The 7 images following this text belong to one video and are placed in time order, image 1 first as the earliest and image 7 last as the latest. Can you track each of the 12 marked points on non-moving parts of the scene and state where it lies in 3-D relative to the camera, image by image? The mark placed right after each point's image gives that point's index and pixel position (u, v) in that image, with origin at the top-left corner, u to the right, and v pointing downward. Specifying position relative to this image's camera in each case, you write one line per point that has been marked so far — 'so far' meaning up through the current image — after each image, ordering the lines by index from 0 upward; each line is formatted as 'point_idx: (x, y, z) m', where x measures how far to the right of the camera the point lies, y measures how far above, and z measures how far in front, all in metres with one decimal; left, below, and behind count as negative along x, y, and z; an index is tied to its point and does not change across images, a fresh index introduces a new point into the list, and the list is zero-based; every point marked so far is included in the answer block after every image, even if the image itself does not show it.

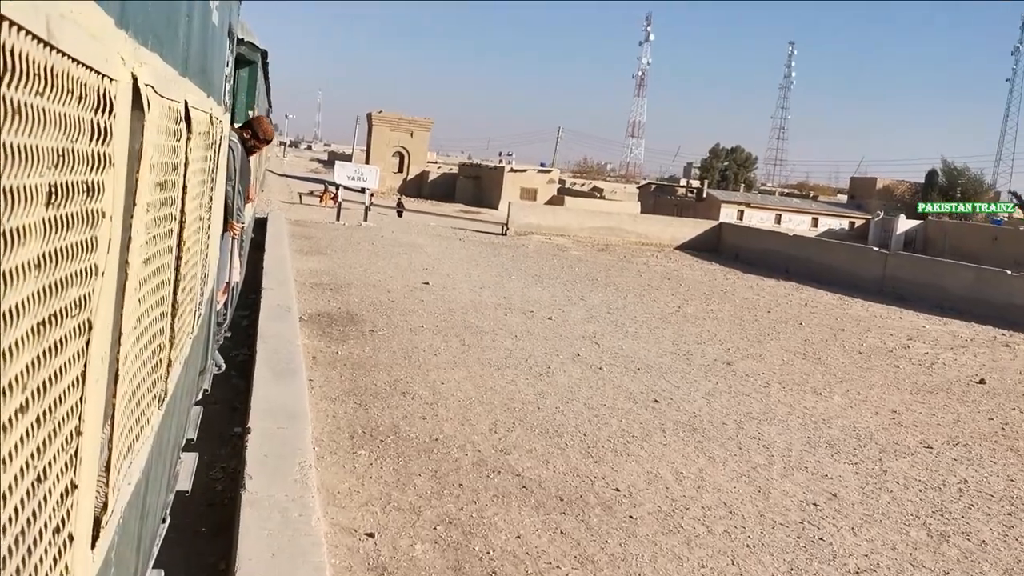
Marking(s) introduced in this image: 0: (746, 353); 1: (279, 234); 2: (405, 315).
0: (+2.9, -0.8, +10.2) m
1: (-4.2, +1.0, +15.0) m
2: (-1.2, -0.3, +9.2) m
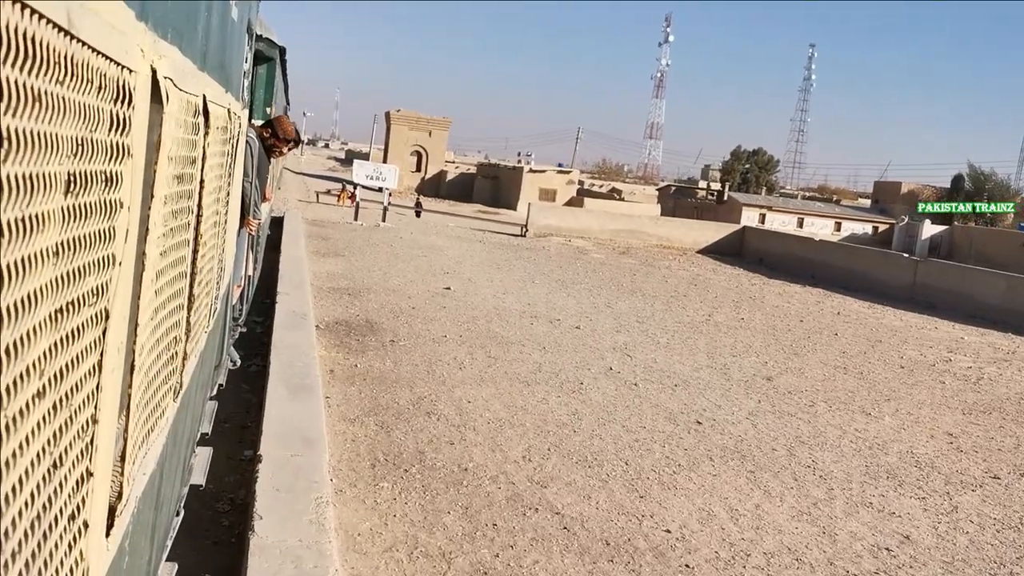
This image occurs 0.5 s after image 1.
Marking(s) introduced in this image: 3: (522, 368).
0: (+3.2, -0.9, +9.7) m
1: (-3.8, +1.0, +14.6) m
2: (-0.9, -0.4, +8.7) m
3: (+0.1, -0.7, +7.3) m
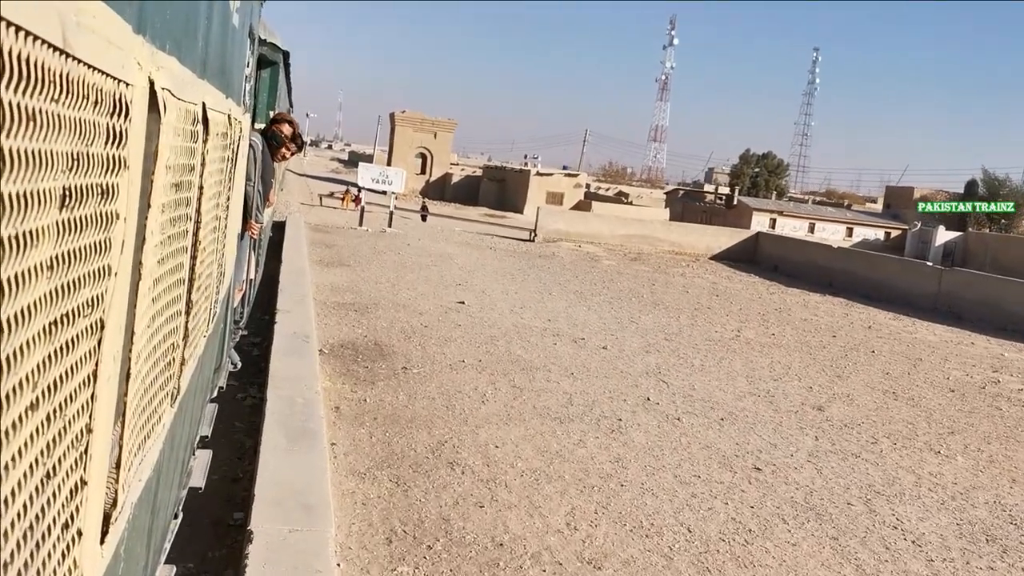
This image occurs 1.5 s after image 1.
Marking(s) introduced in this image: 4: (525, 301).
0: (+3.4, -1.1, +8.9) m
1: (-3.5, +0.8, +13.8) m
2: (-0.7, -0.6, +7.9) m
3: (+0.3, -0.9, +6.5) m
4: (+0.2, -0.2, +11.5) m
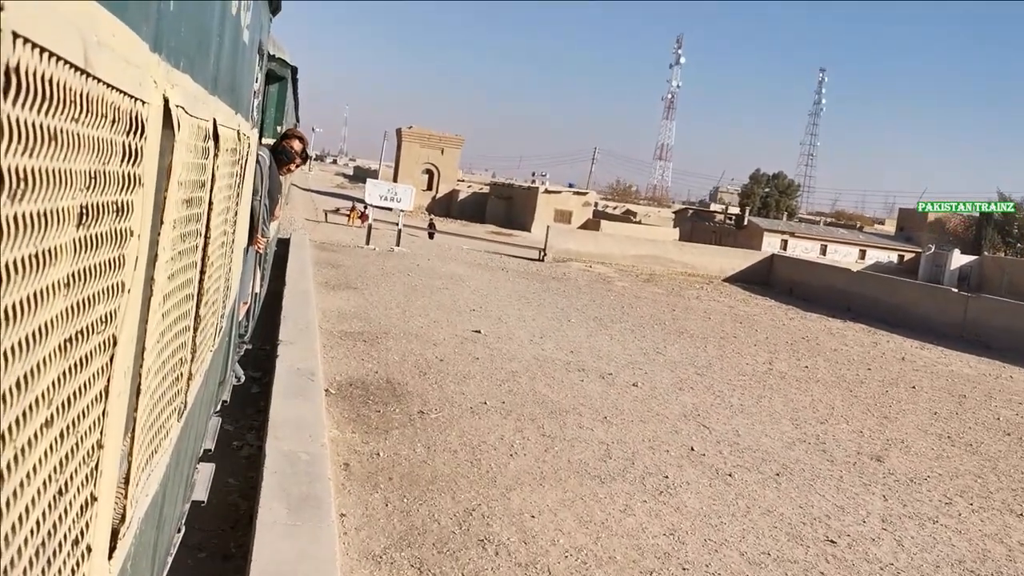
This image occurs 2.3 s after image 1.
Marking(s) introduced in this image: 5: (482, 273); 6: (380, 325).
0: (+3.6, -1.5, +8.1) m
1: (-3.3, +0.4, +13.1) m
2: (-0.5, -0.8, +7.1) m
3: (+0.5, -1.1, +5.7) m
4: (+0.4, -0.5, +10.8) m
5: (-0.6, +0.3, +16.9) m
6: (-1.5, -0.4, +9.3) m
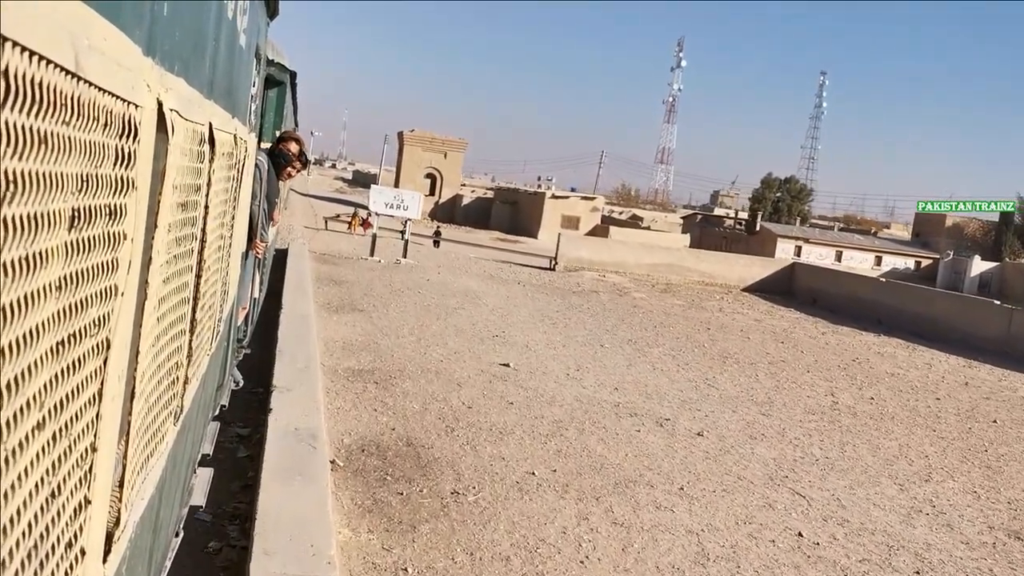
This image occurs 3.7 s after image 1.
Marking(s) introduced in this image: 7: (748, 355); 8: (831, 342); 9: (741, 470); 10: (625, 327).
0: (+4.0, -1.7, +6.7) m
1: (-3.0, +0.1, +11.7) m
2: (-0.1, -1.1, +5.7) m
3: (+0.9, -1.4, +4.3) m
4: (+0.8, -0.8, +9.4) m
5: (-0.3, 0.0, +15.5) m
6: (-1.1, -0.7, +7.9) m
7: (+3.5, -1.0, +12.5) m
8: (+6.5, -1.1, +17.0) m
9: (+1.7, -1.3, +6.2) m
10: (+1.8, -0.6, +13.2) m
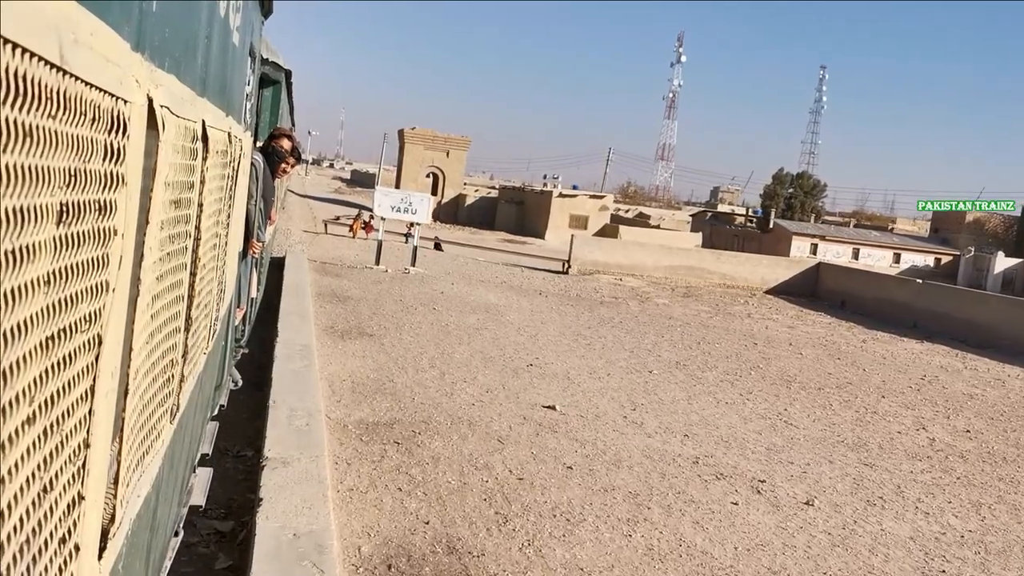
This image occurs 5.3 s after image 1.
0: (+4.4, -1.9, +5.2) m
1: (-2.6, -0.1, +10.1) m
2: (+0.3, -1.3, +4.2) m
3: (+1.3, -1.6, +2.8) m
4: (+1.2, -1.0, +7.9) m
5: (+0.1, -0.2, +14.0) m
6: (-0.7, -0.9, +6.4) m
7: (+3.9, -1.2, +11.0) m
8: (+6.9, -1.2, +15.5) m
9: (+2.1, -1.5, +4.7) m
10: (+2.2, -0.8, +11.7) m
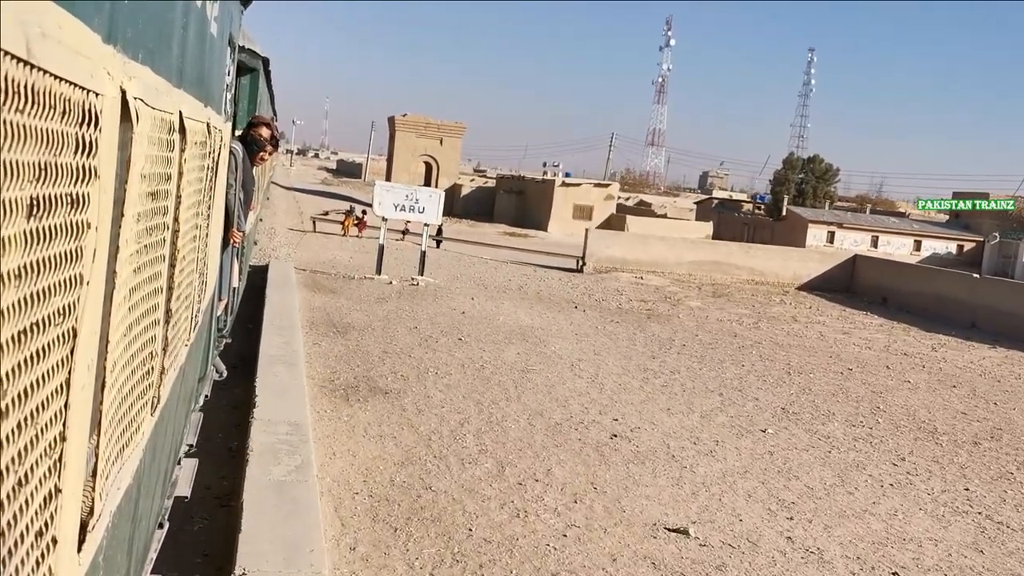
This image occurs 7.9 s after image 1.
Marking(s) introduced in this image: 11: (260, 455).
0: (+5.0, -2.2, +2.8) m
1: (-2.1, -0.4, +7.6) m
2: (+0.9, -1.6, +1.7) m
3: (+1.9, -2.0, +0.4) m
4: (+1.7, -1.3, +5.4) m
5: (+0.6, -0.4, +11.5) m
6: (-0.2, -1.2, +3.9) m
7: (+4.4, -1.4, +8.5) m
8: (+7.3, -1.3, +13.1) m
9: (+2.7, -1.9, +2.3) m
10: (+2.7, -1.0, +9.3) m
11: (-1.3, -1.0, +4.2) m
